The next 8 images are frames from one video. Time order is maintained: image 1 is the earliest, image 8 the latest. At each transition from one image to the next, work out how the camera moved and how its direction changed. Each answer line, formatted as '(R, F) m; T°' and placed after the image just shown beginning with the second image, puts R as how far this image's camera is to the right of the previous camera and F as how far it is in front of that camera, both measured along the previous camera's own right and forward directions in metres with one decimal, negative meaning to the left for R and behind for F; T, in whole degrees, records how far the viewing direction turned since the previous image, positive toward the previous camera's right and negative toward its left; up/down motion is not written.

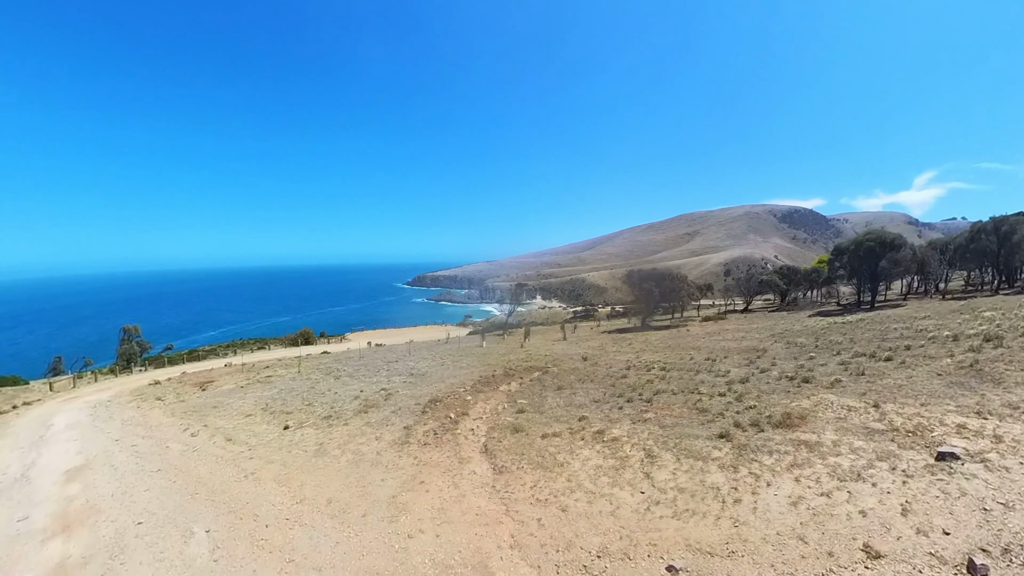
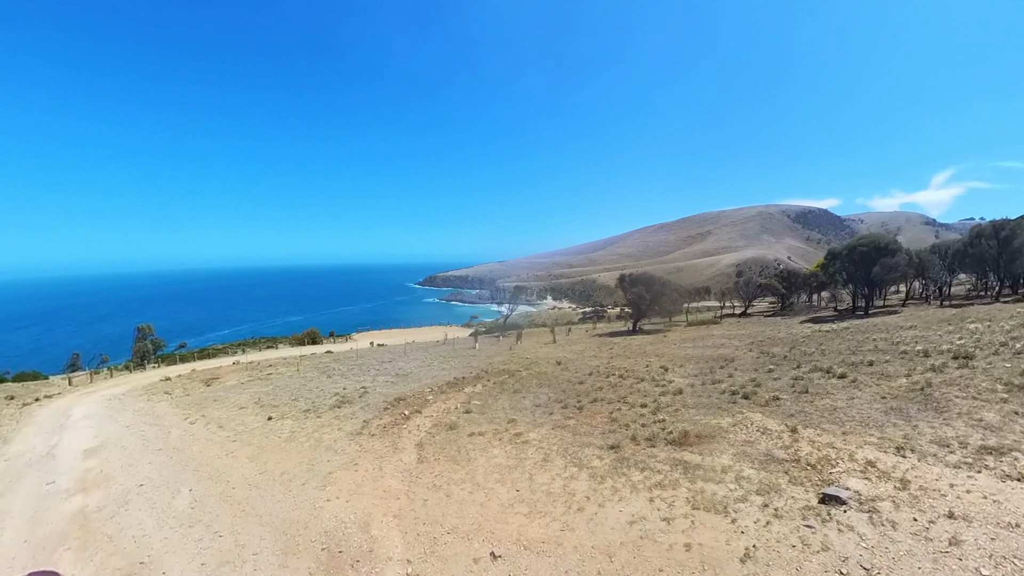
(+2.8, -2.5) m; -1°
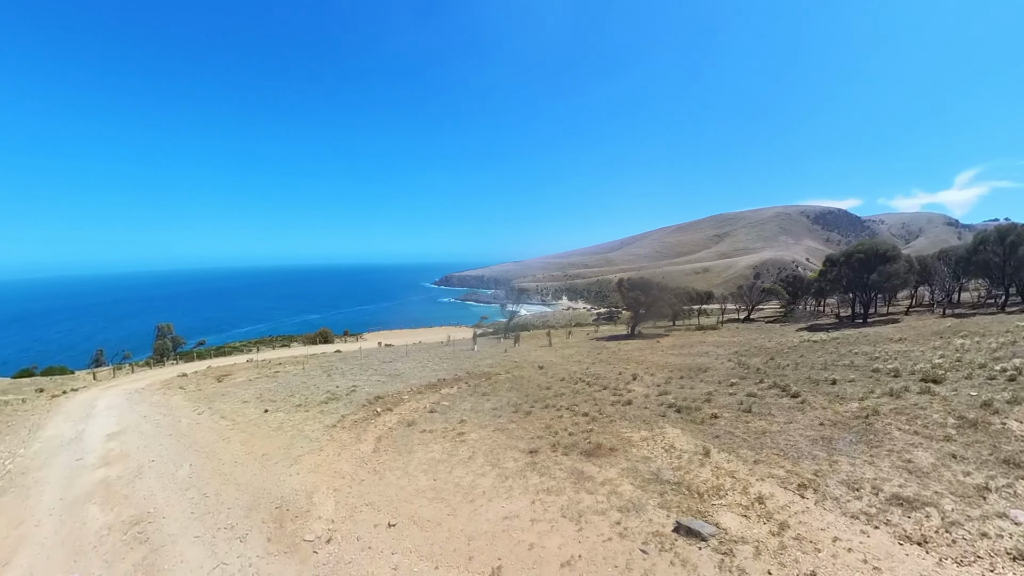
(+2.5, -2.3) m; -2°
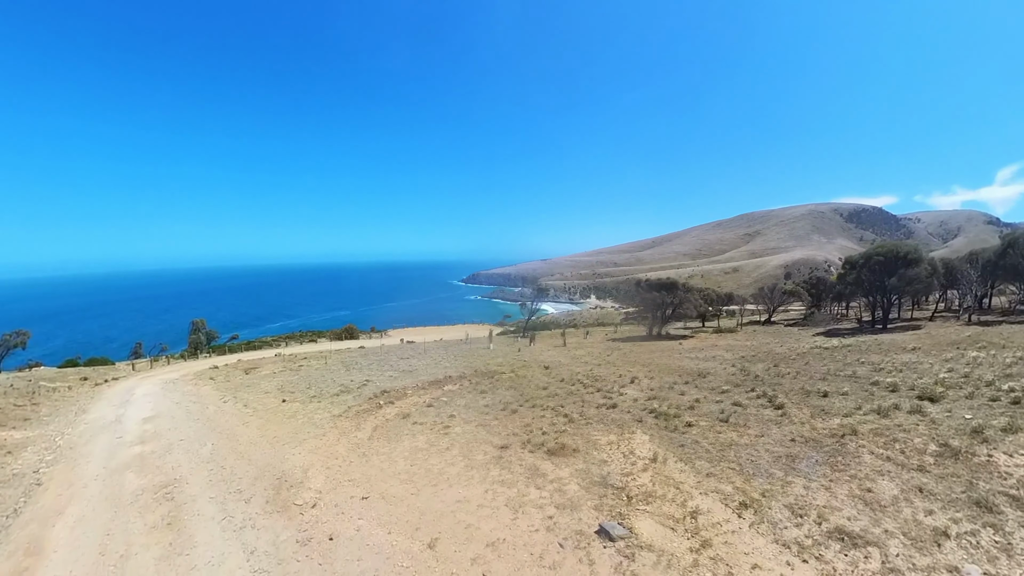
(+1.2, -1.1) m; -3°
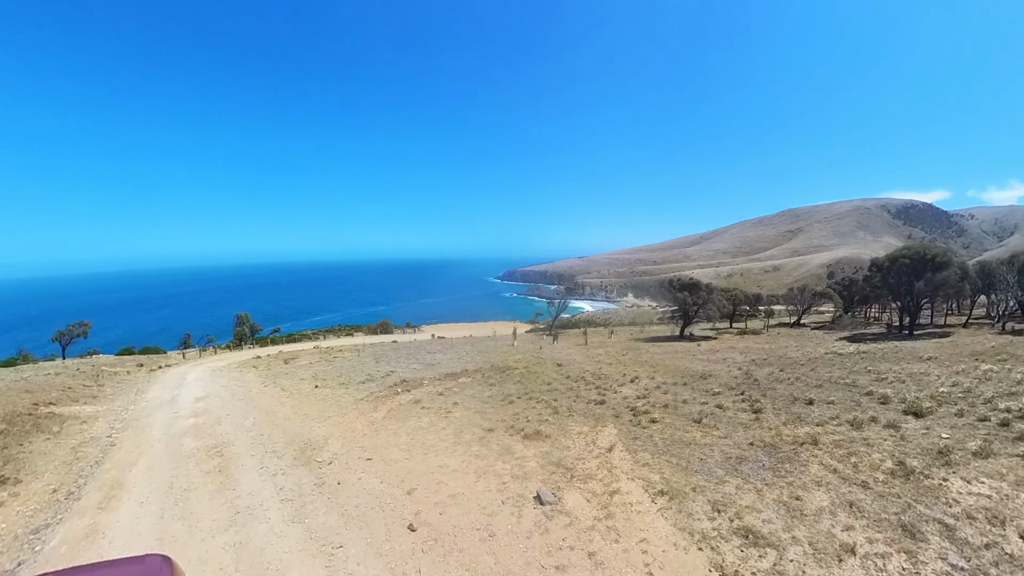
(+1.1, -1.4) m; -4°
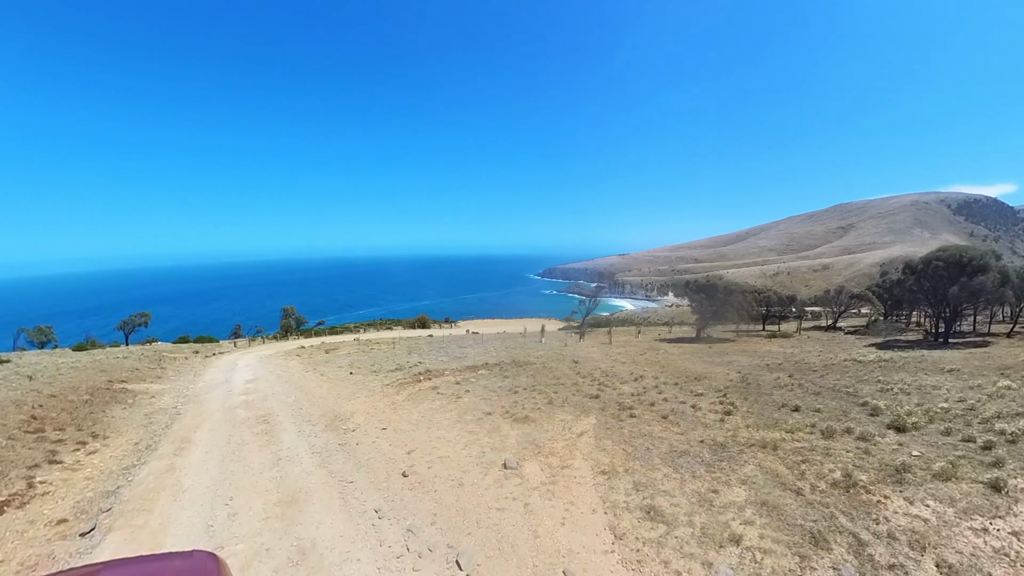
(+1.1, -1.5) m; -5°
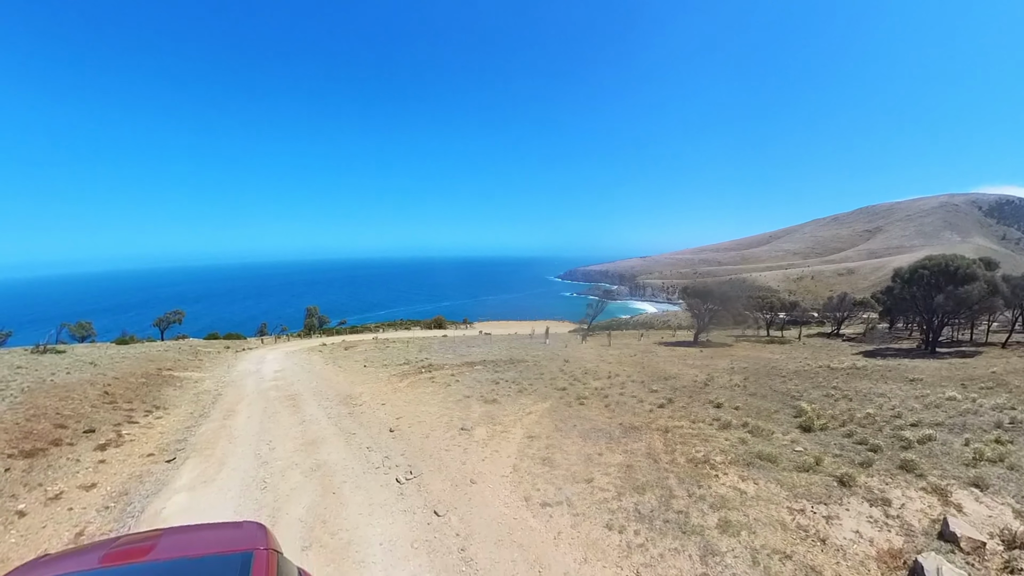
(+1.7, -3.0) m; -3°
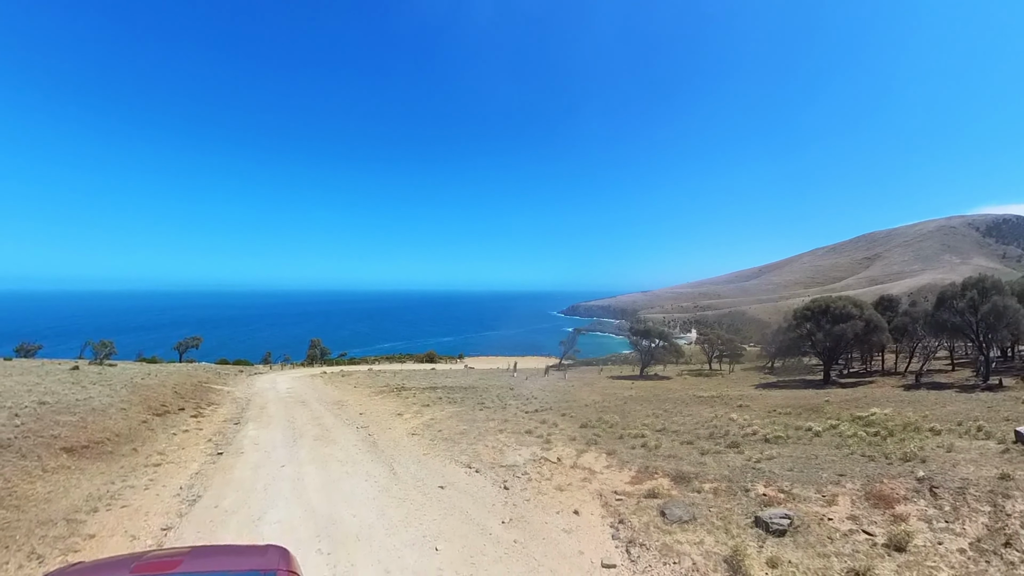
(+4.3, -9.2) m; -1°
